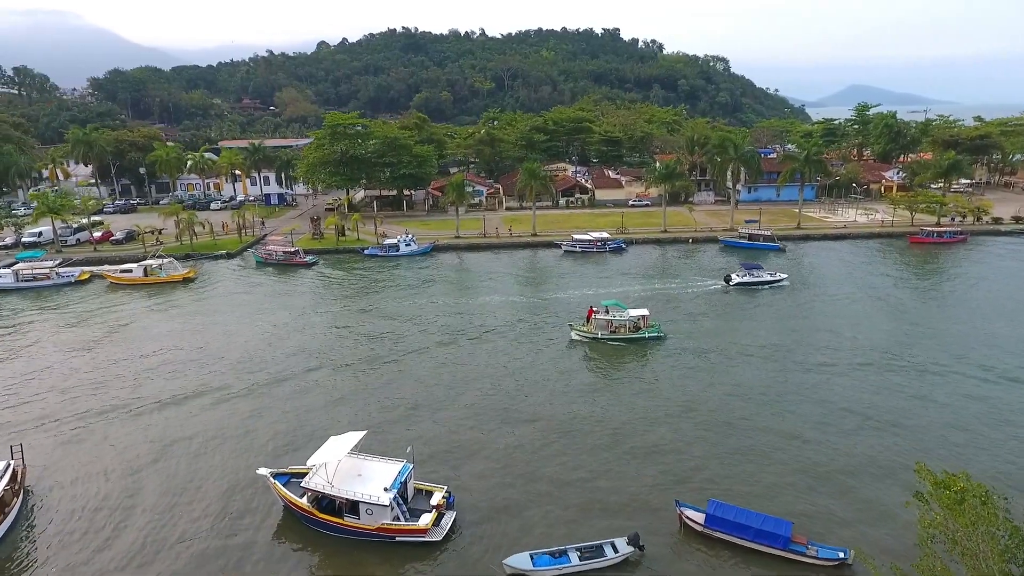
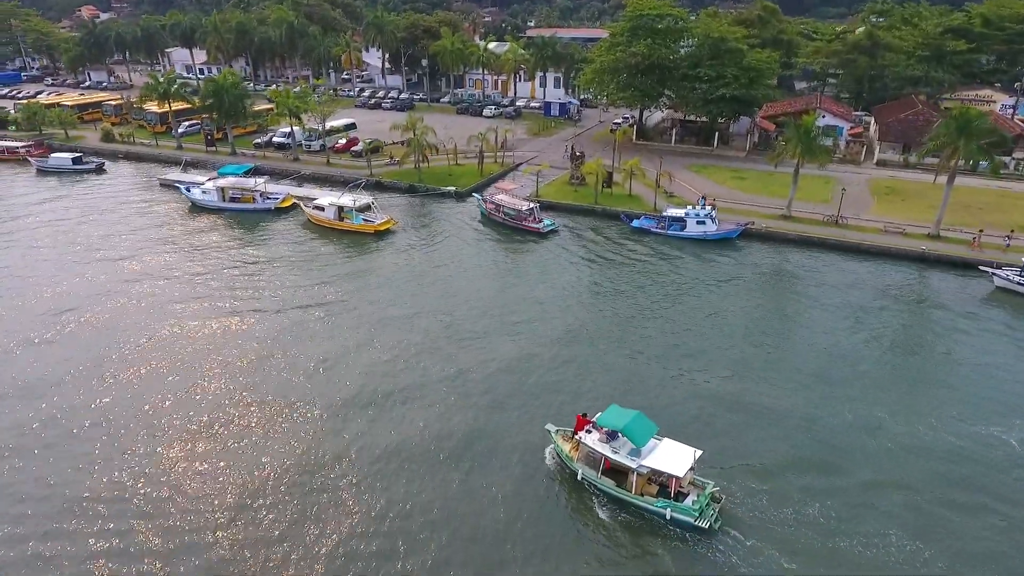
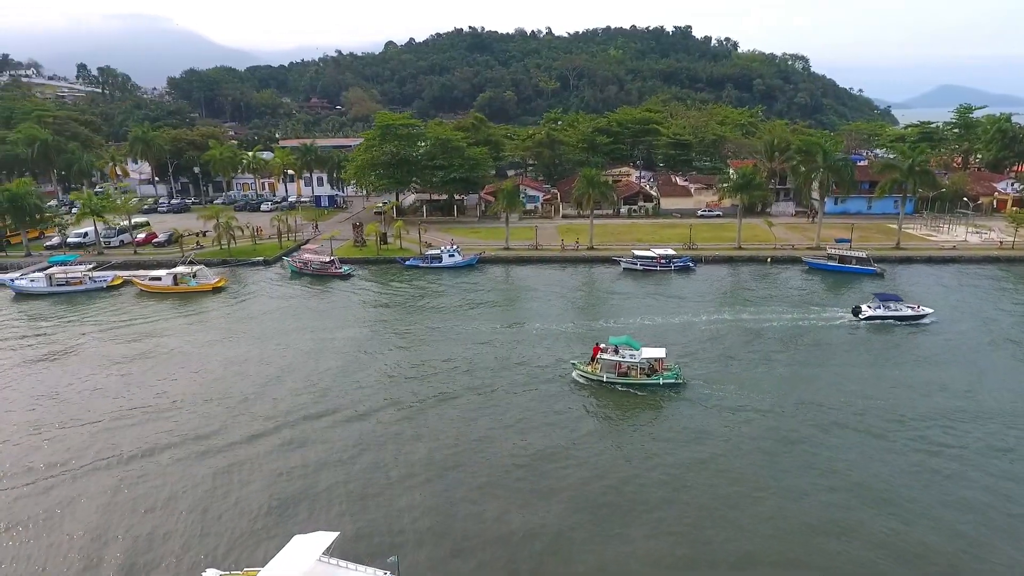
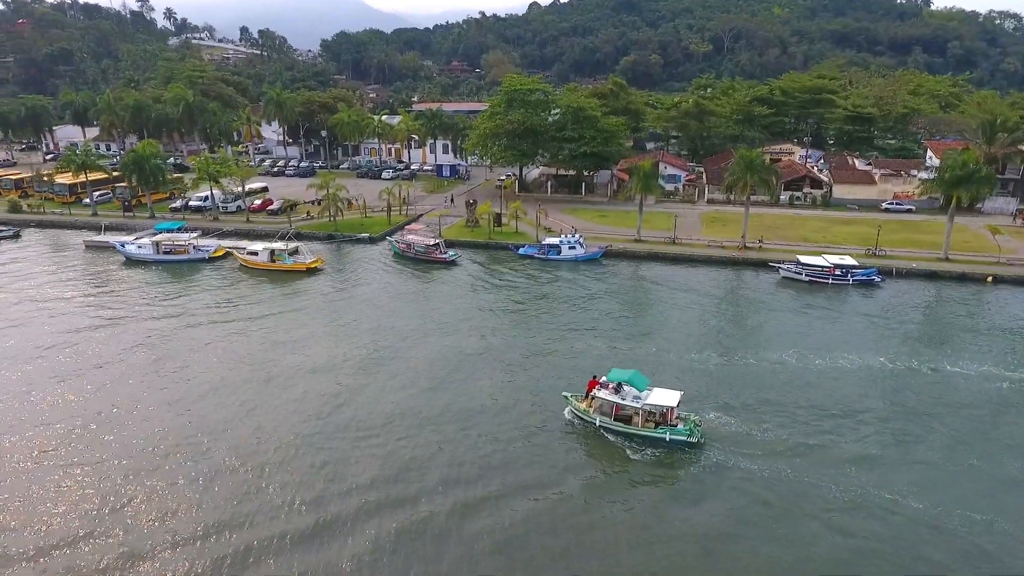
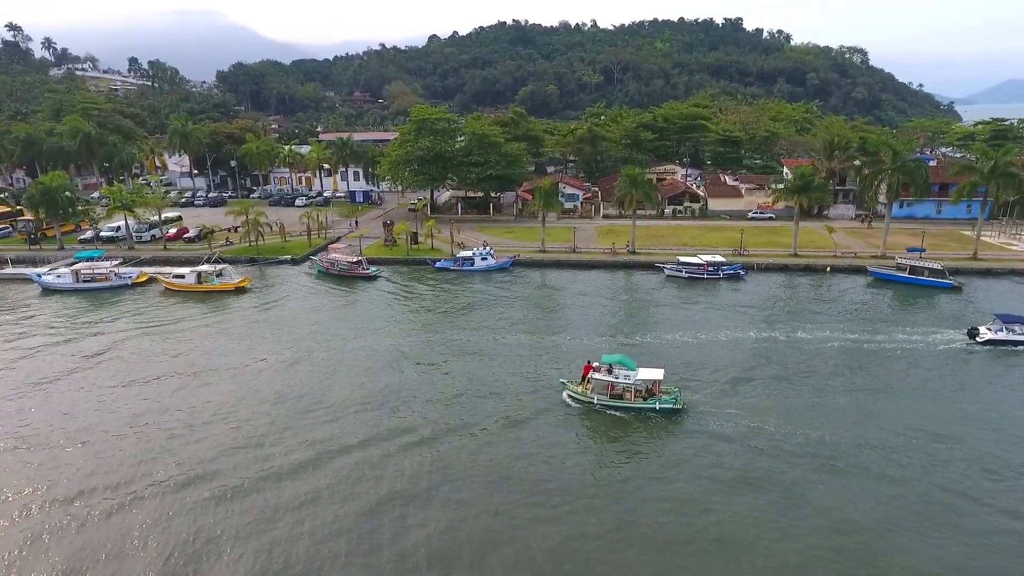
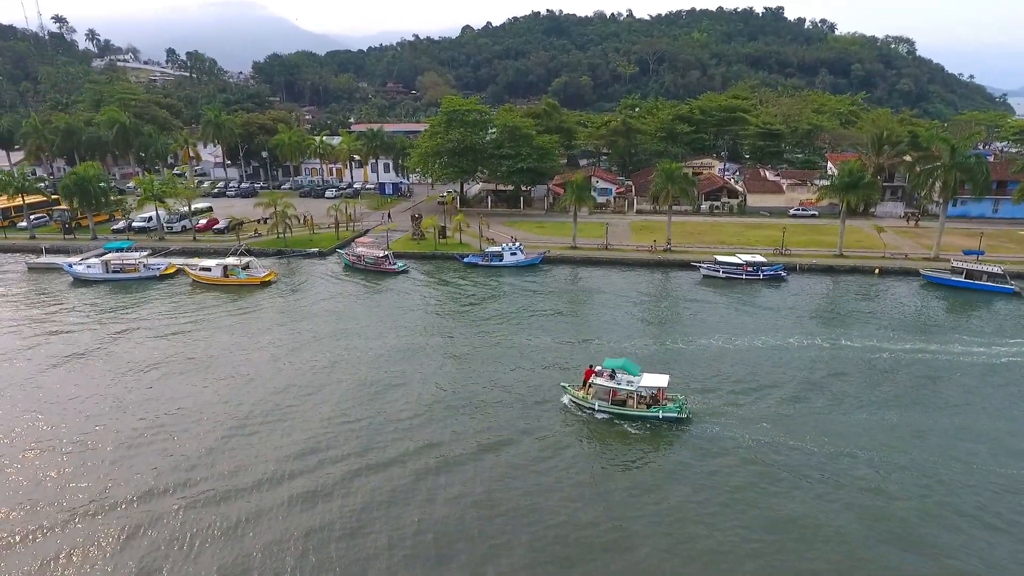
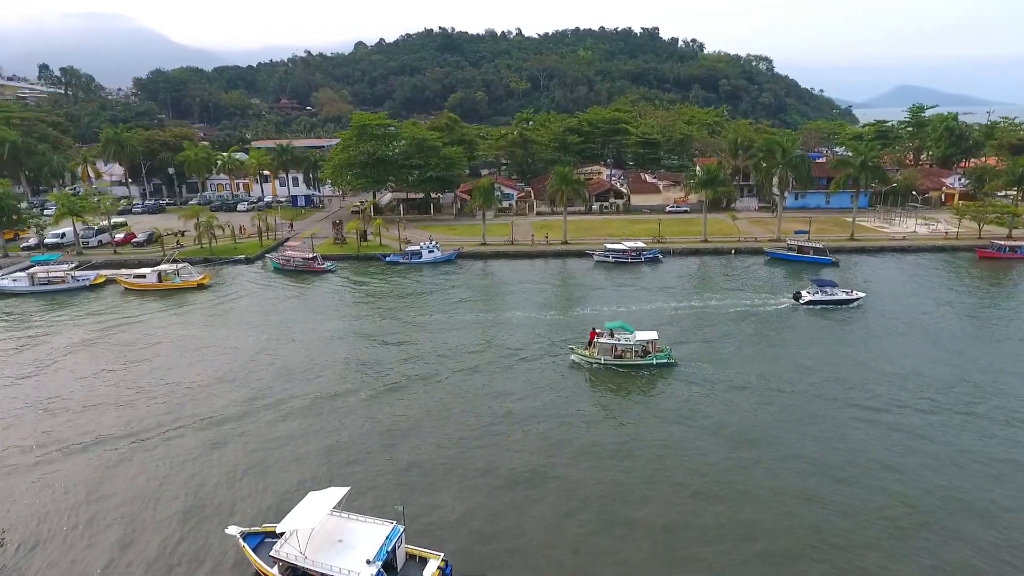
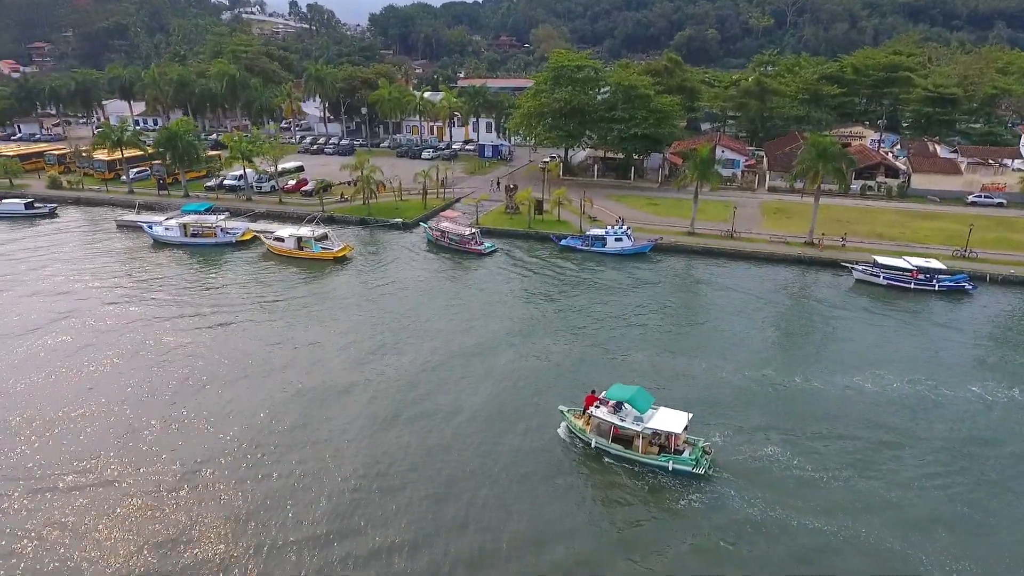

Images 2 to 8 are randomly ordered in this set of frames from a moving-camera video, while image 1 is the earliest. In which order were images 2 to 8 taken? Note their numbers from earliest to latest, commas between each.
7, 3, 5, 6, 4, 8, 2
